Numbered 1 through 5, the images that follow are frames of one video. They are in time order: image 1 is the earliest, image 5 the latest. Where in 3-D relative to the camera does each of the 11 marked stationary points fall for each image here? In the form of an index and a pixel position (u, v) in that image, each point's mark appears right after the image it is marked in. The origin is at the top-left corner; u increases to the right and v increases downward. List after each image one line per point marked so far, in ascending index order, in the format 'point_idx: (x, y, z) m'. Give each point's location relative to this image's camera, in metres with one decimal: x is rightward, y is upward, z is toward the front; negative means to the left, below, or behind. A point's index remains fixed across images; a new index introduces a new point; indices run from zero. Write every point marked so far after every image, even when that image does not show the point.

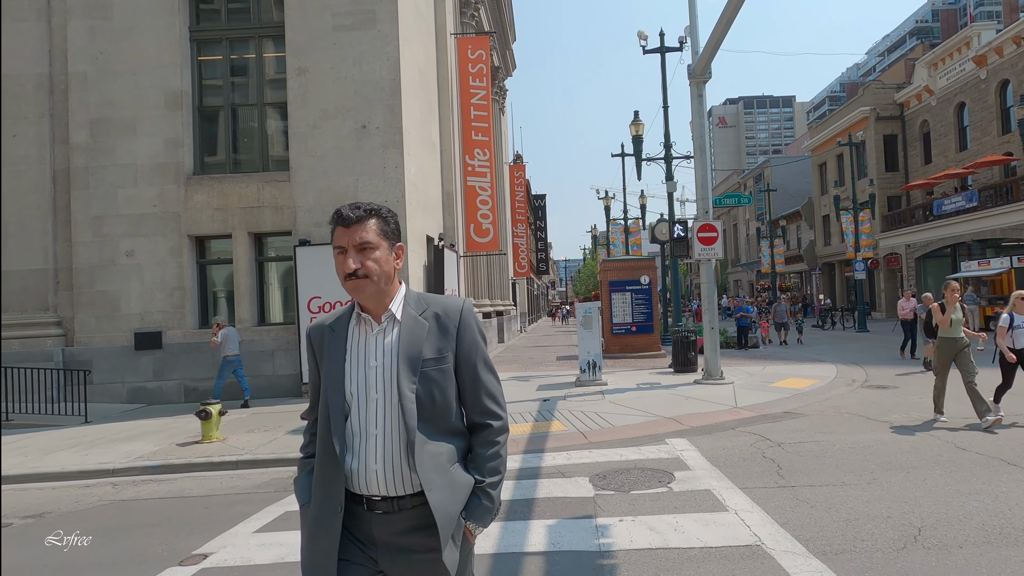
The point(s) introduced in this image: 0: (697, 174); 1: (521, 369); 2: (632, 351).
0: (+3.9, +2.4, +12.9) m
1: (+0.2, -2.1, +16.0) m
2: (+3.6, -1.9, +18.6) m
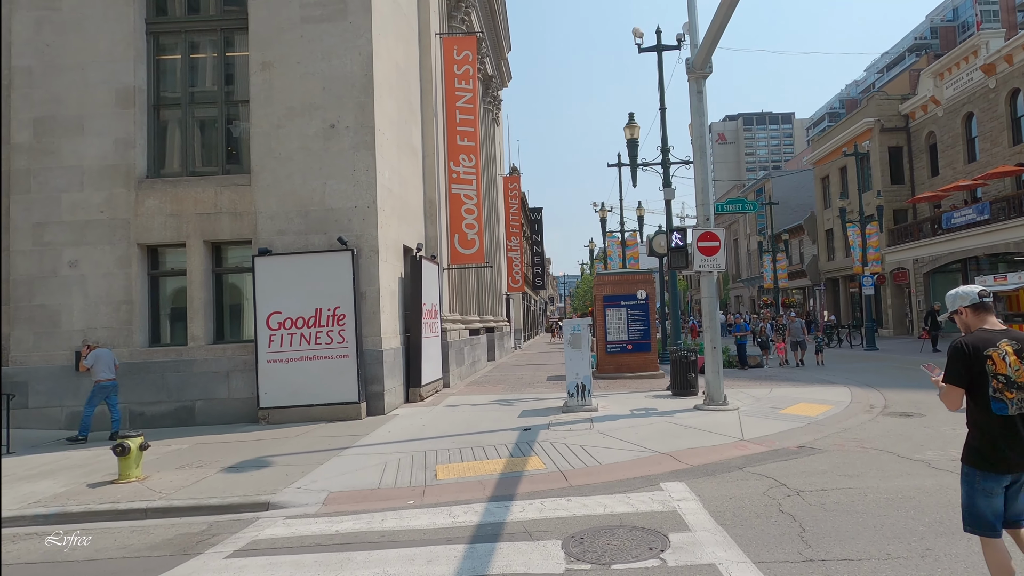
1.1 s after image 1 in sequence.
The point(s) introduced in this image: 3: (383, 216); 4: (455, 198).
0: (+3.5, +2.1, +11.8) m
1: (-0.1, -2.4, +14.7) m
2: (+3.2, -2.3, +17.4) m
3: (-2.6, +1.4, +12.3) m
4: (-1.6, +2.5, +16.8) m
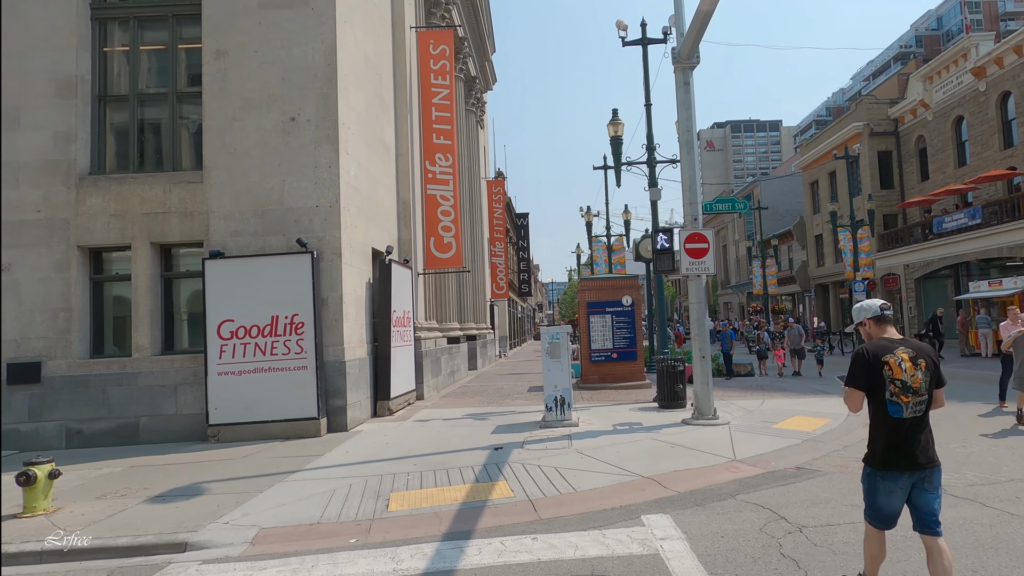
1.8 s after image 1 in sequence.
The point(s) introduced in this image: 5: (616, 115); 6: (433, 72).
0: (+3.1, +2.0, +11.0) m
1: (-0.6, -2.6, +13.8) m
2: (+2.7, -2.5, +16.5) m
3: (-3.0, +1.3, +11.5) m
4: (-2.1, +2.3, +16.0) m
5: (+2.4, +3.9, +14.2) m
6: (-2.0, +5.5, +16.0) m
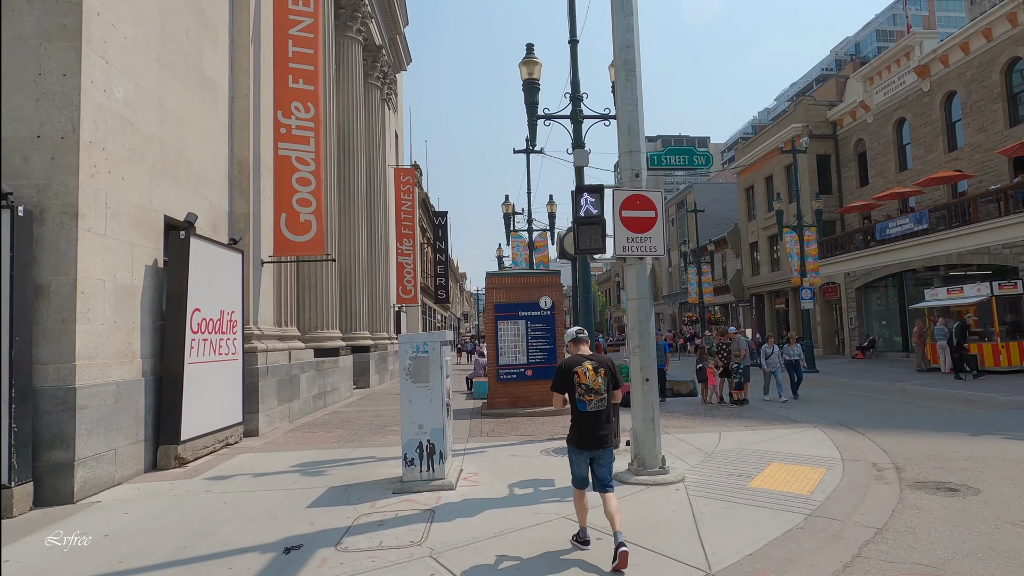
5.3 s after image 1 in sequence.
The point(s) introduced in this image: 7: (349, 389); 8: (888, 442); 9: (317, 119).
0: (+1.3, +2.1, +7.5) m
1: (-2.7, -2.4, +9.8) m
2: (+0.3, -2.4, +12.9) m
3: (-4.8, +1.5, +7.3) m
4: (-4.4, +2.4, +11.9) m
5: (+0.3, +4.0, +10.6) m
6: (-4.2, +5.7, +12.0) m
7: (-4.4, -2.8, +16.9) m
8: (+5.5, -2.3, +9.1) m
9: (-3.7, +3.3, +12.1) m
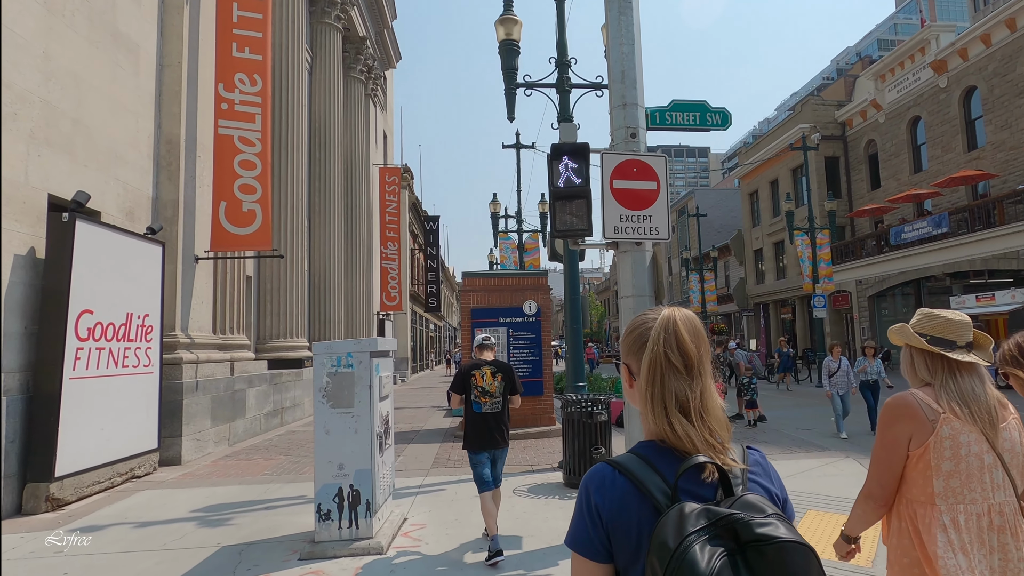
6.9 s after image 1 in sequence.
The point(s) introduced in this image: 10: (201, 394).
0: (+0.9, +2.2, +5.9) m
1: (-3.1, -2.4, +8.1) m
2: (-0.1, -2.5, +11.1) m
3: (-5.2, +1.6, +5.6) m
4: (-4.7, +2.4, +10.3) m
5: (0.0, +4.0, +9.0) m
6: (-4.6, +5.6, +10.4) m
7: (-4.8, -2.9, +15.2) m
8: (+5.1, -2.3, +7.4) m
9: (-4.1, +3.2, +10.5) m
10: (-4.6, -1.6, +9.3) m
